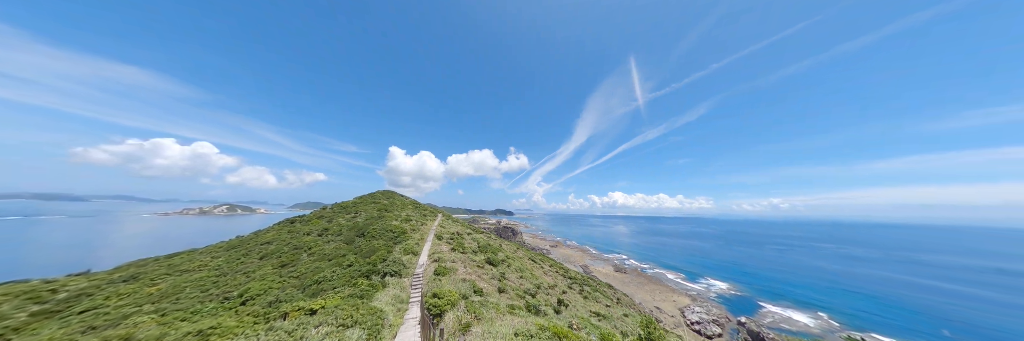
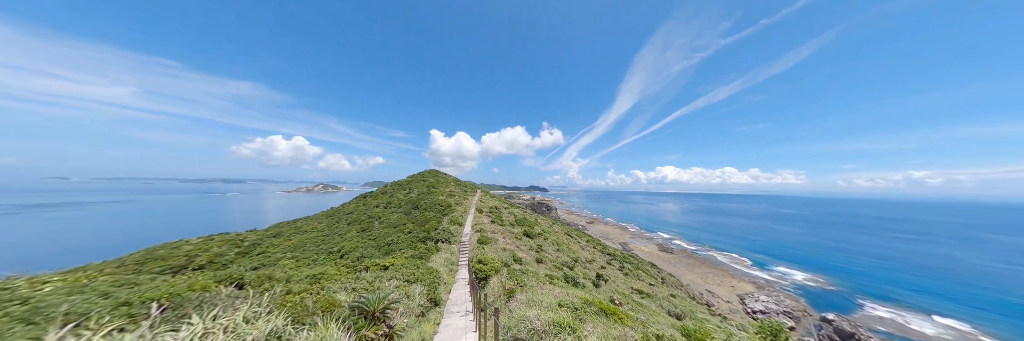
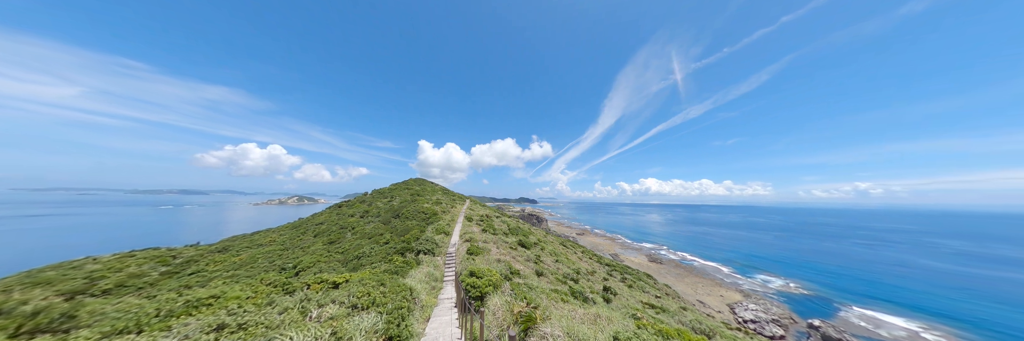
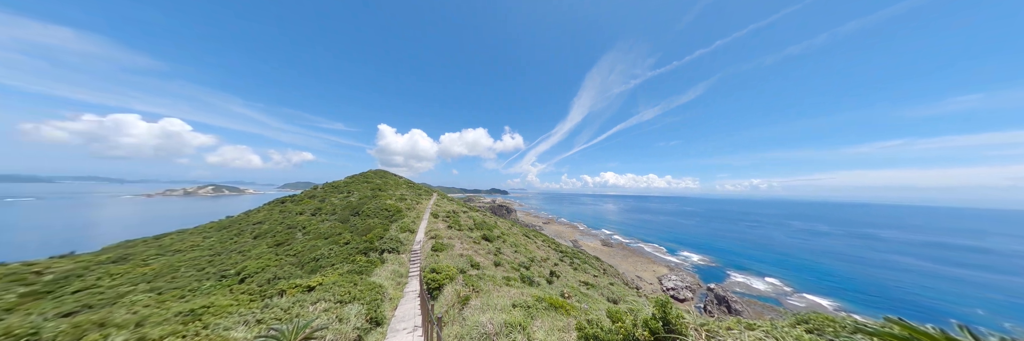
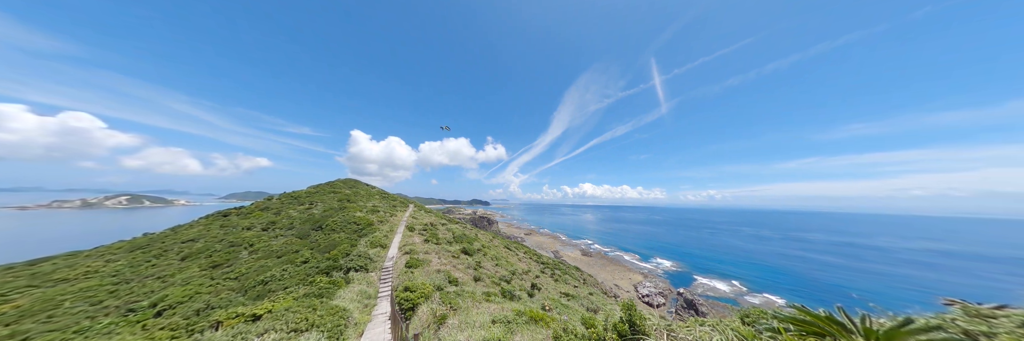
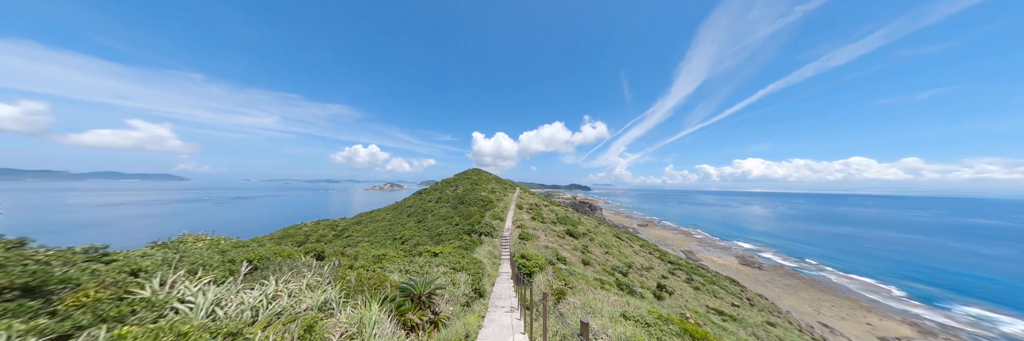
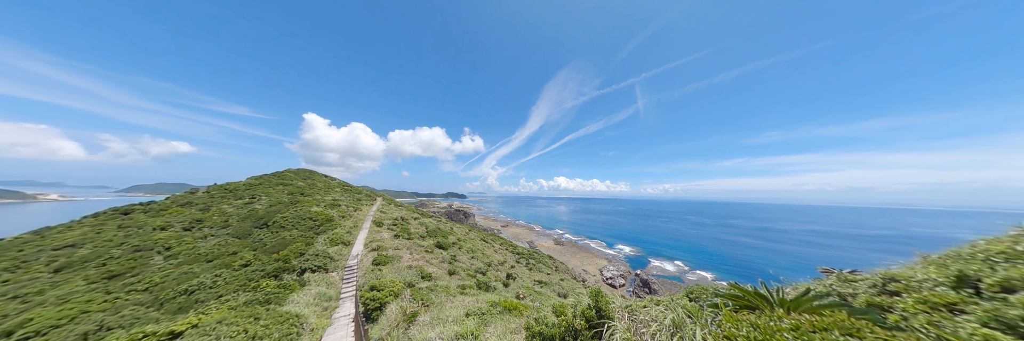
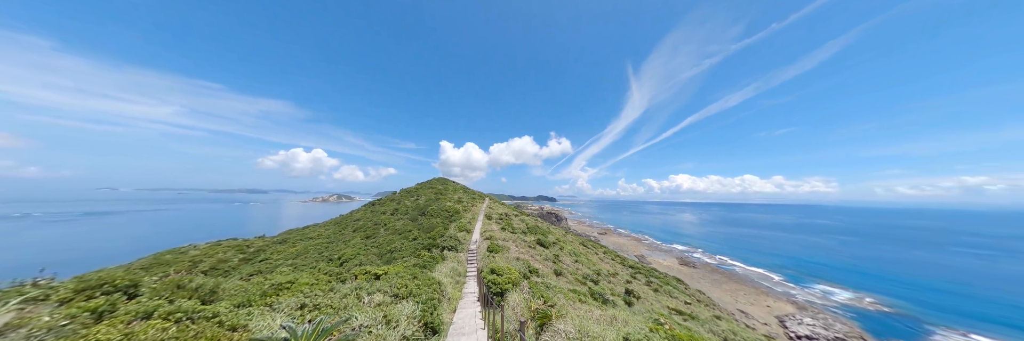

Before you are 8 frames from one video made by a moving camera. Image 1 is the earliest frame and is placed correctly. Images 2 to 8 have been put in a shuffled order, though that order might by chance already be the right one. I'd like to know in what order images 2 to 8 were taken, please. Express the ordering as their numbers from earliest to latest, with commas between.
5, 7, 4, 2, 6, 8, 3
